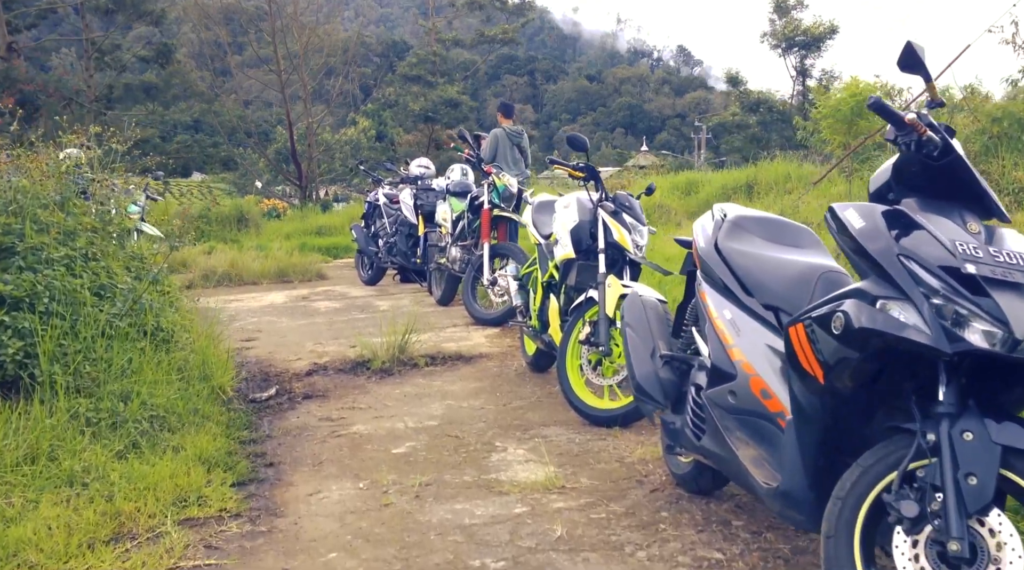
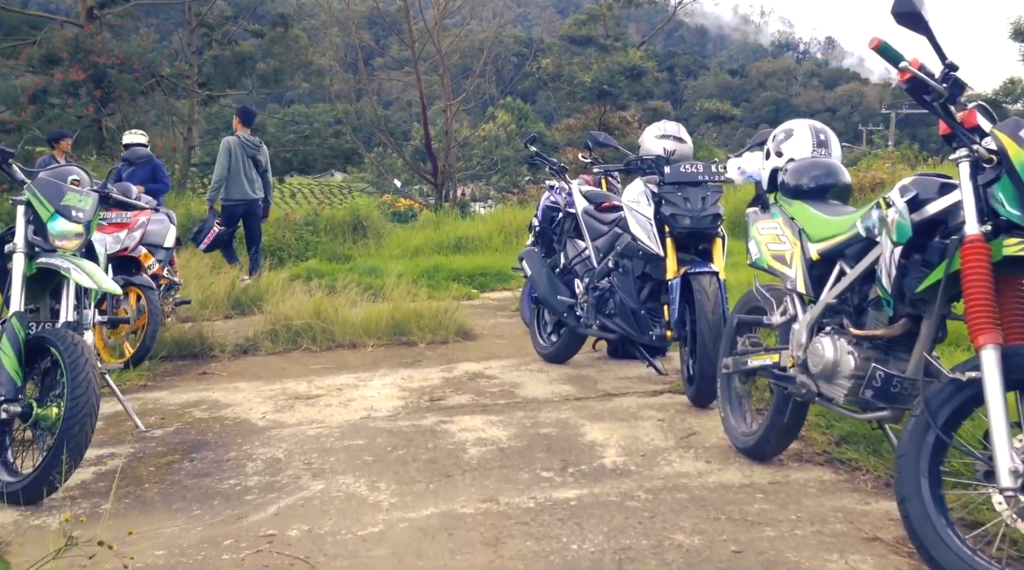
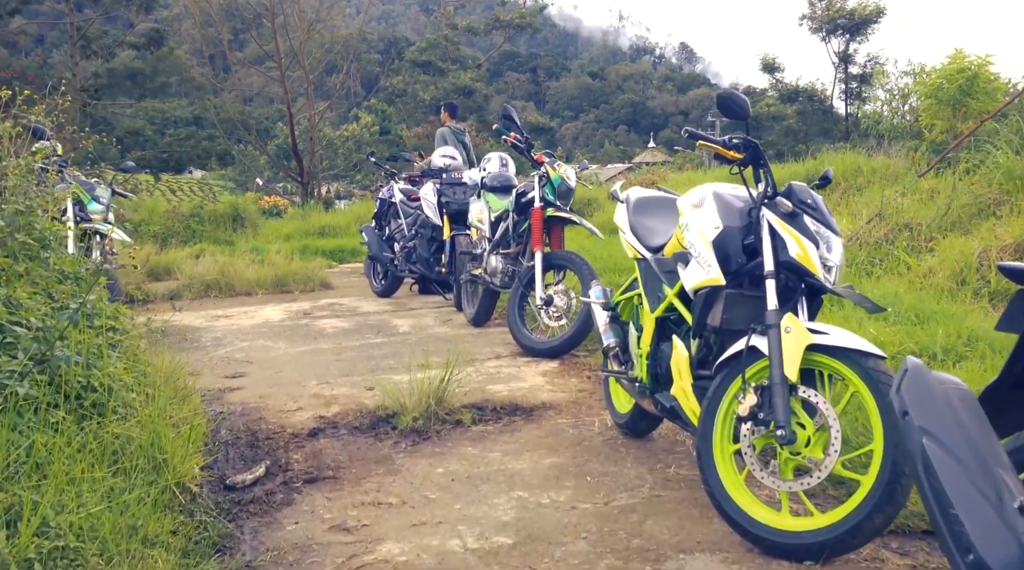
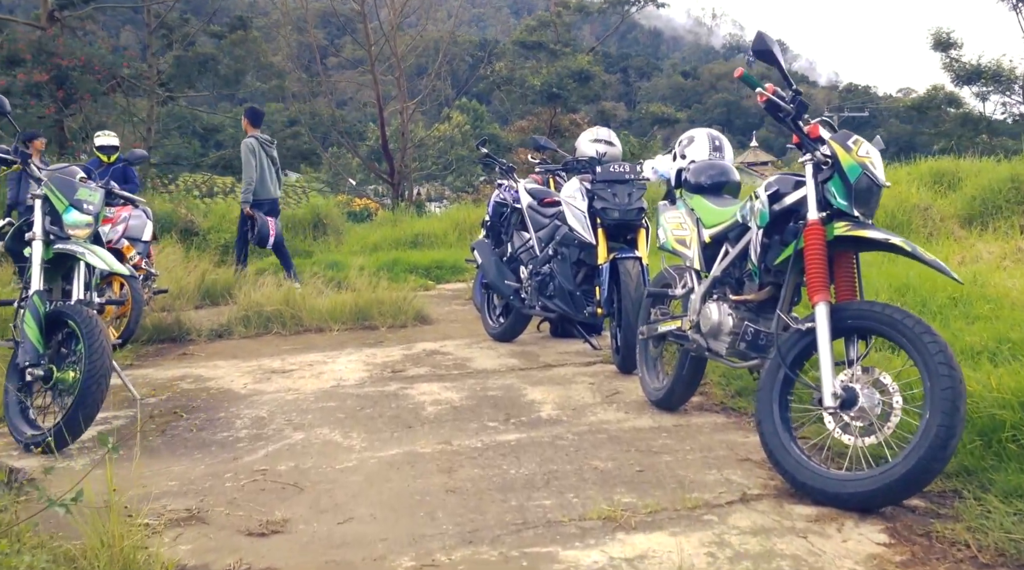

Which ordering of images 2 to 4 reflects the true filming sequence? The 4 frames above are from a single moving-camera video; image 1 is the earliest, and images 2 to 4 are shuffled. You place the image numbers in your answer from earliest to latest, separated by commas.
3, 4, 2
